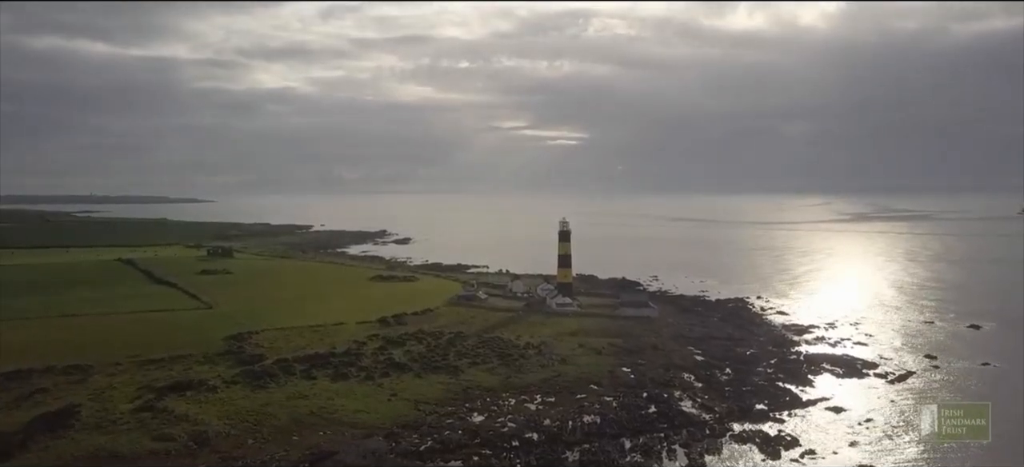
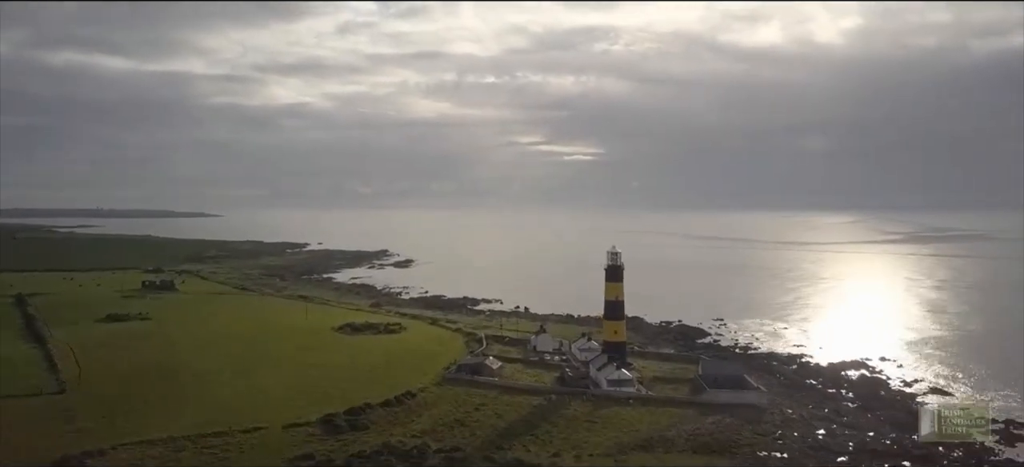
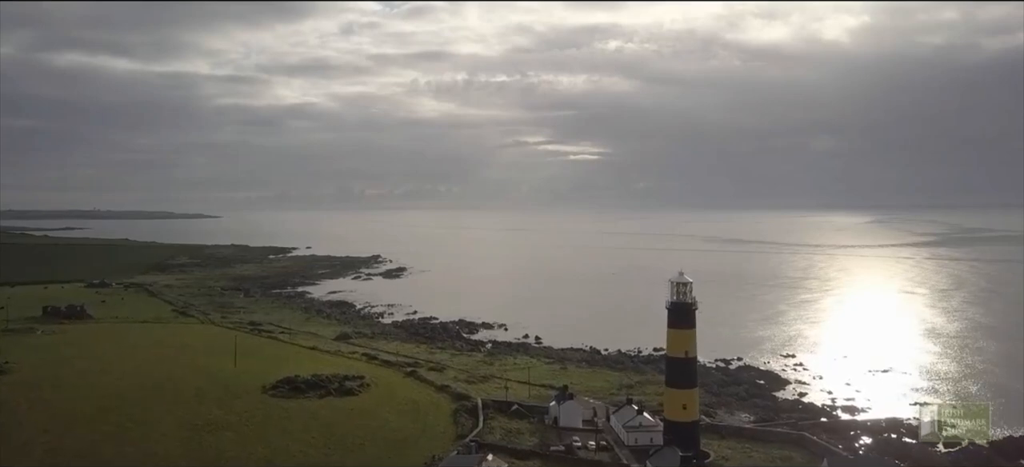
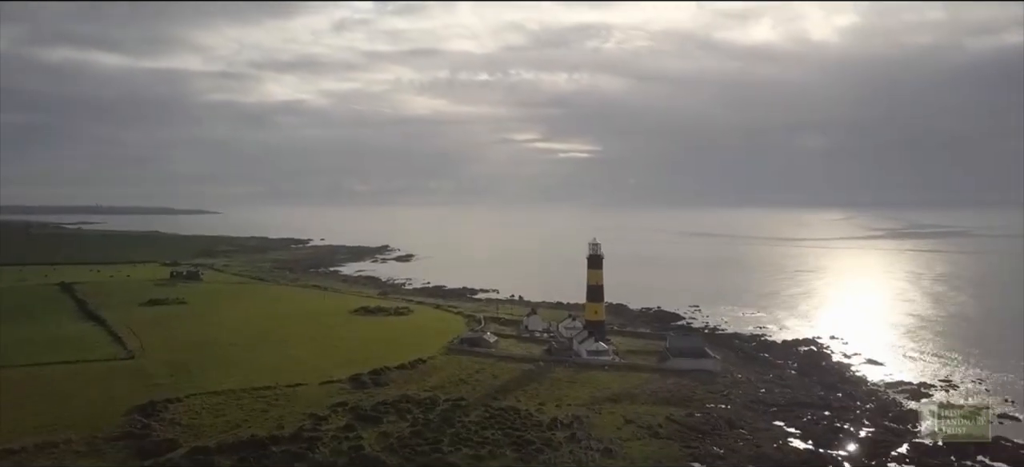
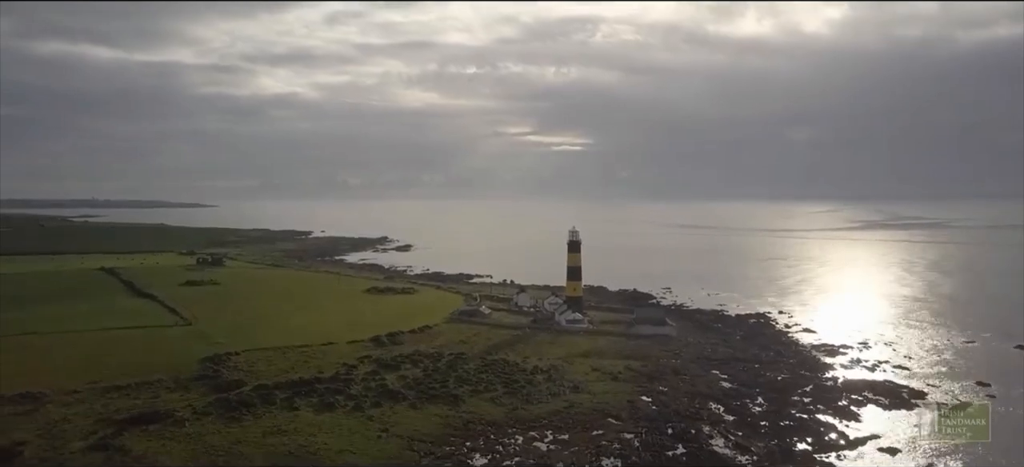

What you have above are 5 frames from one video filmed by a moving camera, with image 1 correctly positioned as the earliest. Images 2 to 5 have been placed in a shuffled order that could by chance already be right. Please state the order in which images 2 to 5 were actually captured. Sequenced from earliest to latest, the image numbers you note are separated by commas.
5, 4, 2, 3
